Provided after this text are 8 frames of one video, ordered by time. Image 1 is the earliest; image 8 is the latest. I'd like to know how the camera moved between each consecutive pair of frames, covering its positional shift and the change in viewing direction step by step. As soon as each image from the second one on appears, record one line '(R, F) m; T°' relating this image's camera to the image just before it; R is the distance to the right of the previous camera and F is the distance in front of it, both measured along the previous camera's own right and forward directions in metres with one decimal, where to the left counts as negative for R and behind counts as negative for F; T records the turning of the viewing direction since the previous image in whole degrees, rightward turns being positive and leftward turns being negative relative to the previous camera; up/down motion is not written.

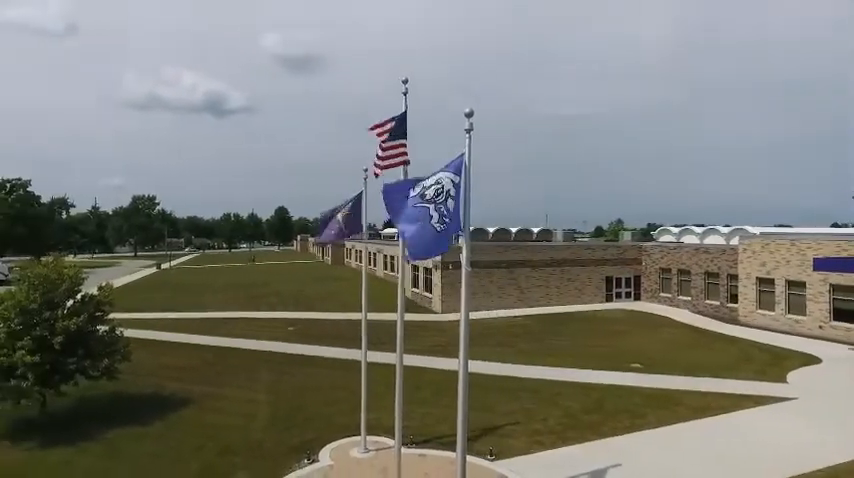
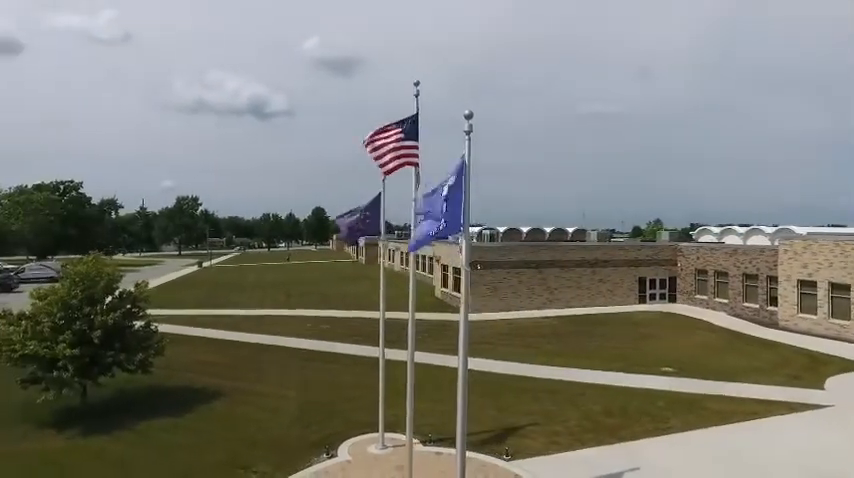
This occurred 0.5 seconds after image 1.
(+0.5, -0.1) m; -4°
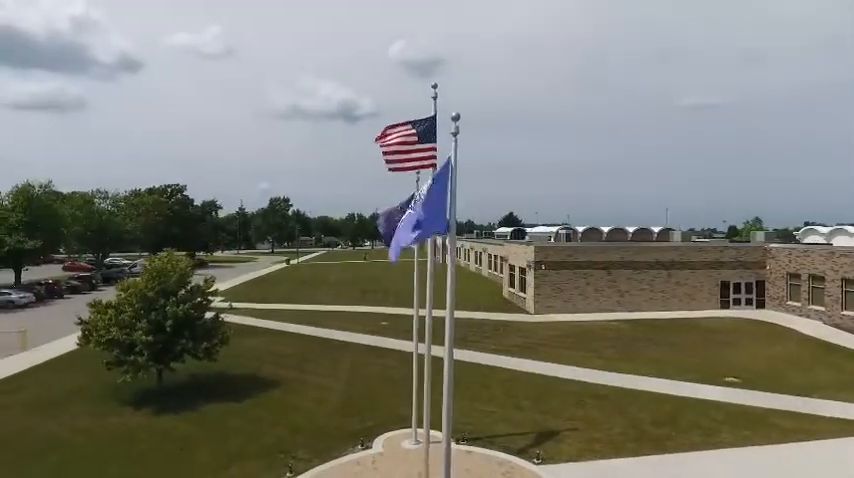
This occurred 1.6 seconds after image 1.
(+1.3, -0.1) m; -9°
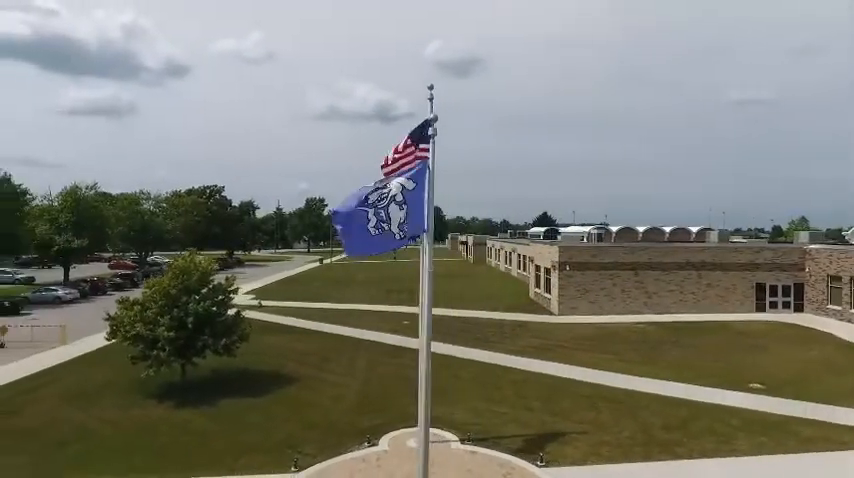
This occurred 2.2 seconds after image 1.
(+0.8, 0.0) m; -4°
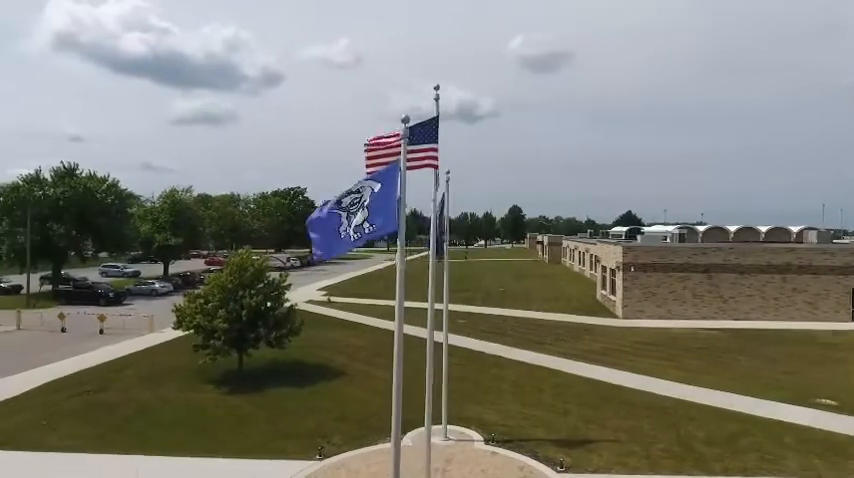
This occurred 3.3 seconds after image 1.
(+1.5, 0.0) m; -9°
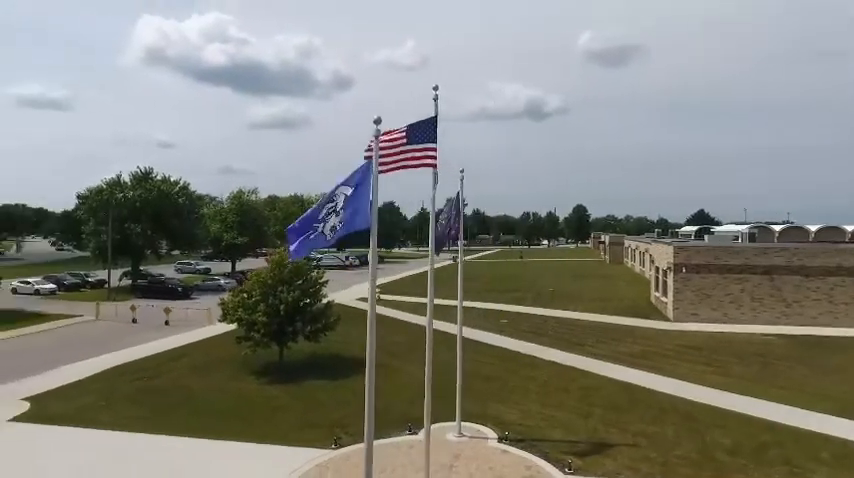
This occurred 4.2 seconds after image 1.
(+1.3, -0.1) m; -7°
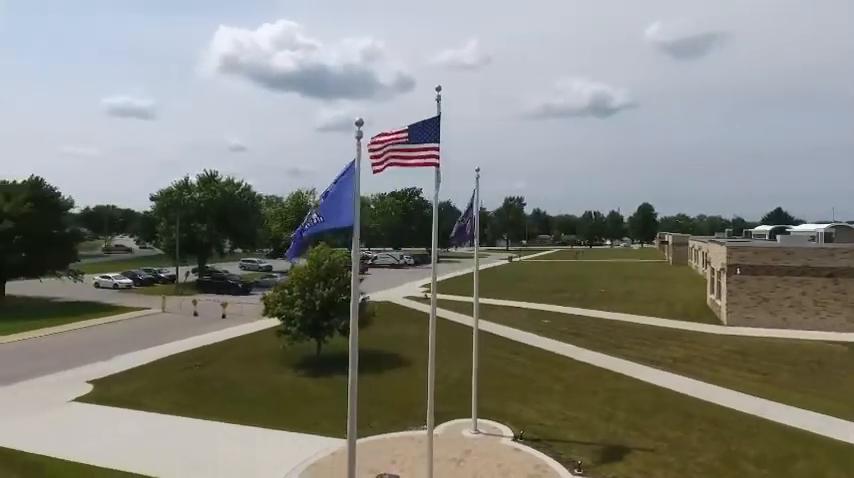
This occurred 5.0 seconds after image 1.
(+1.2, -0.2) m; -7°
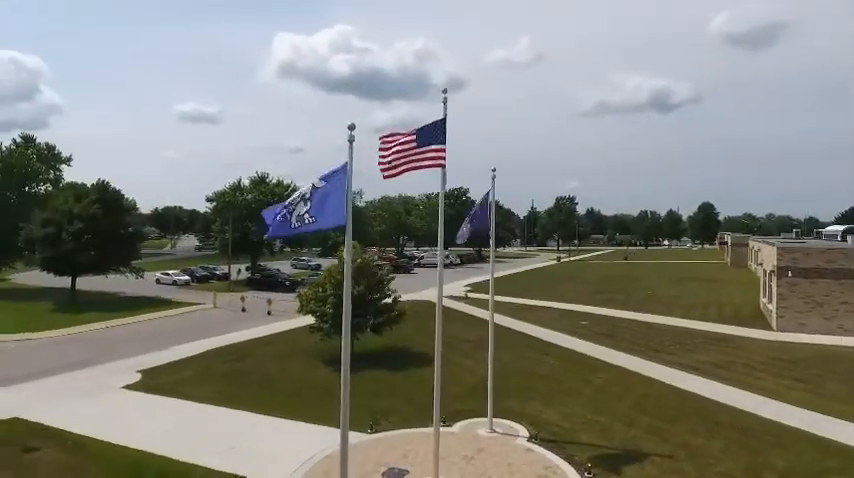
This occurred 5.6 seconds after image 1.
(+1.0, -0.2) m; -6°
